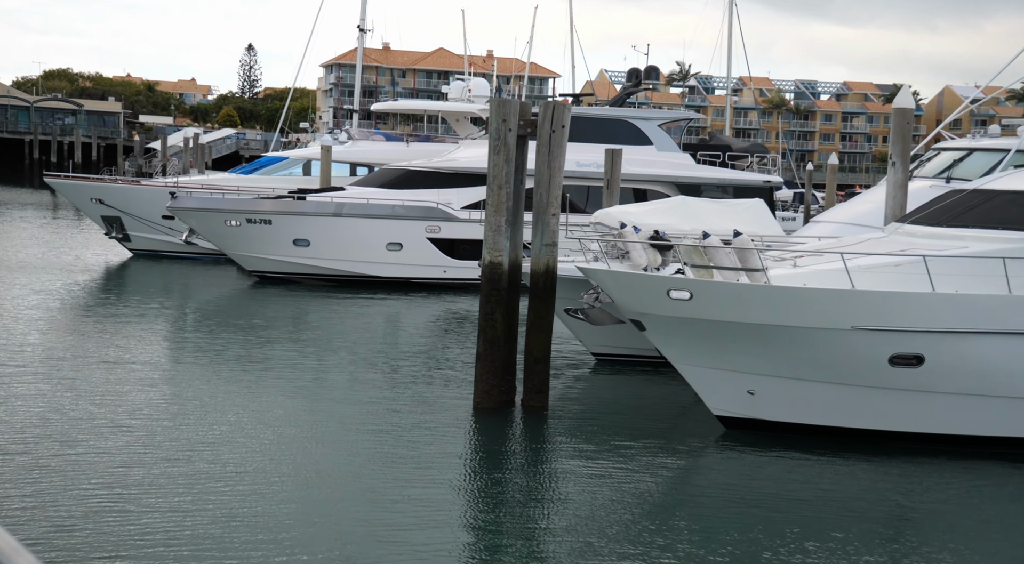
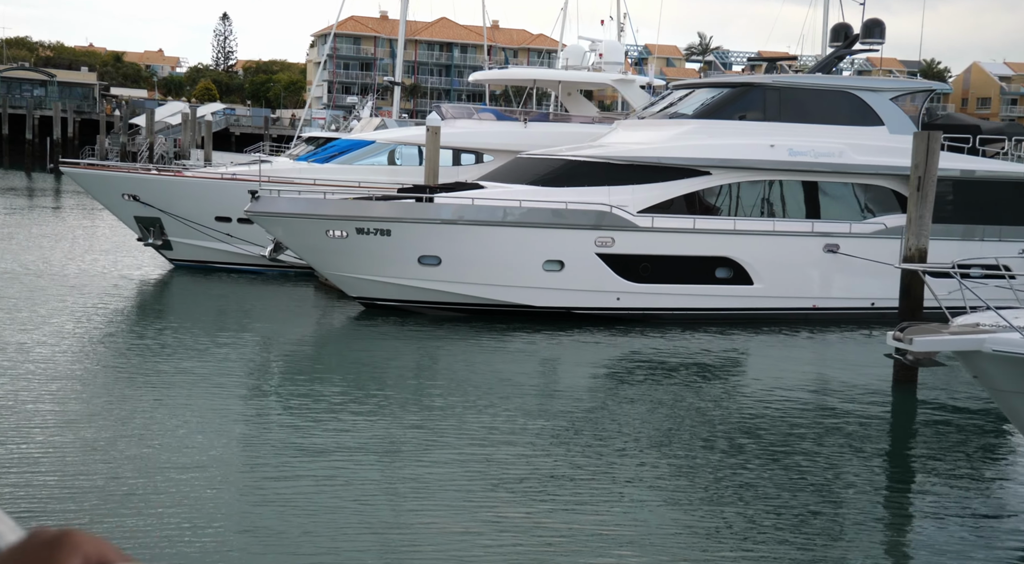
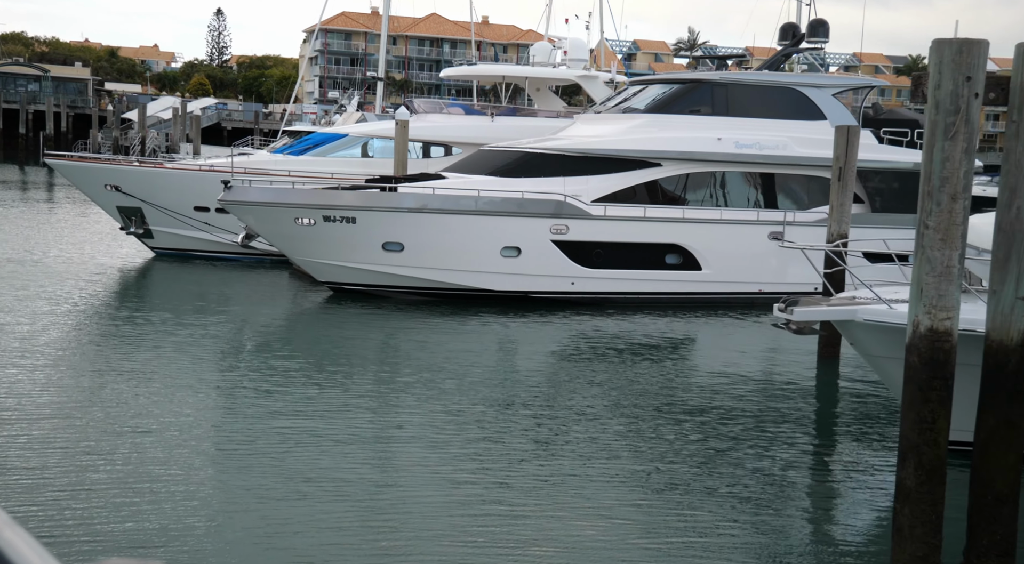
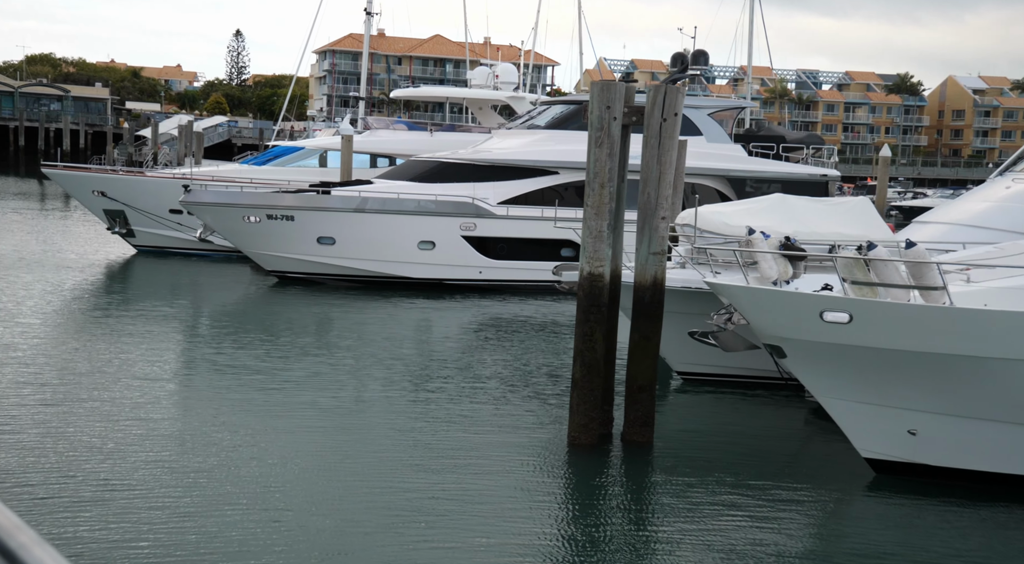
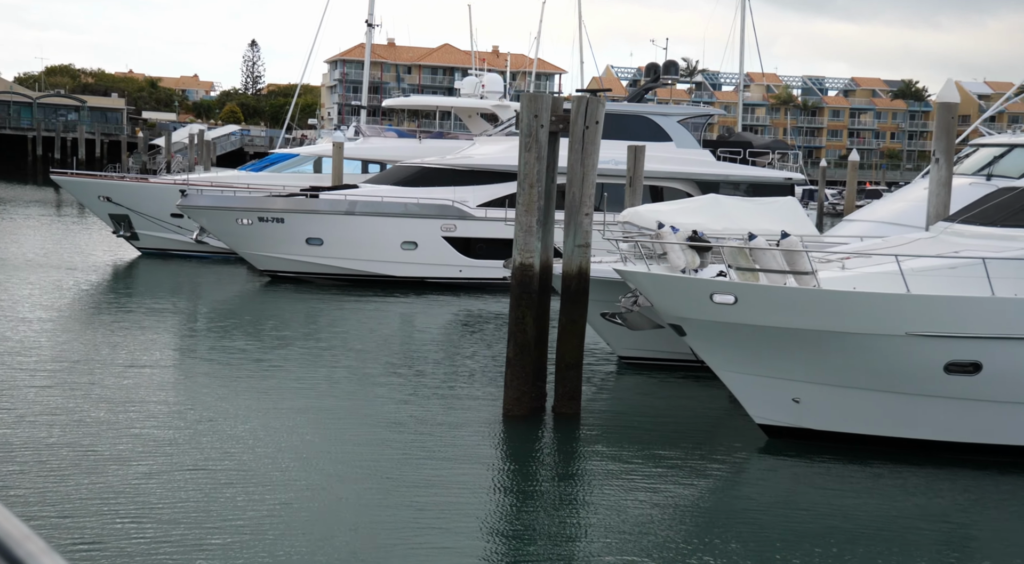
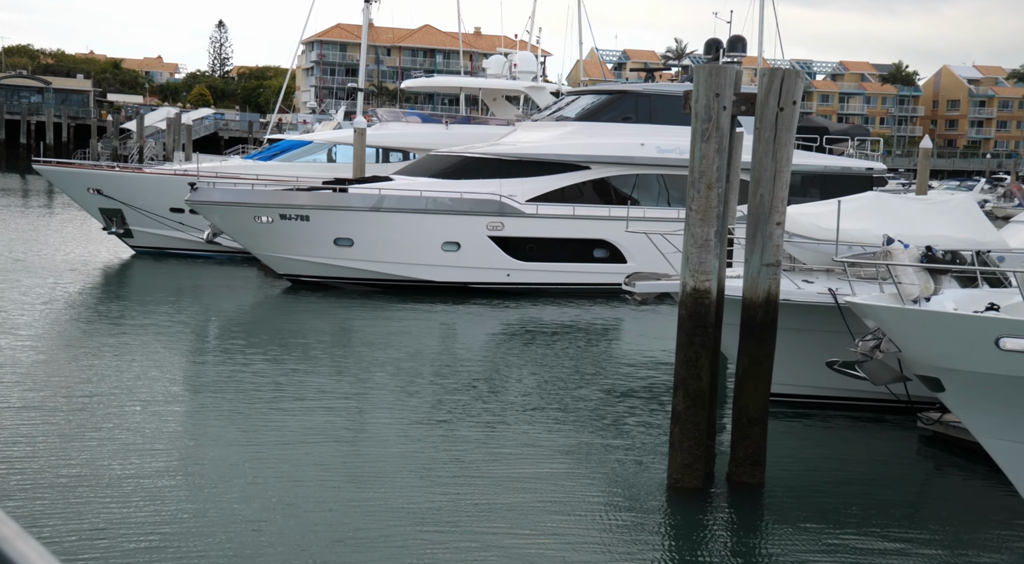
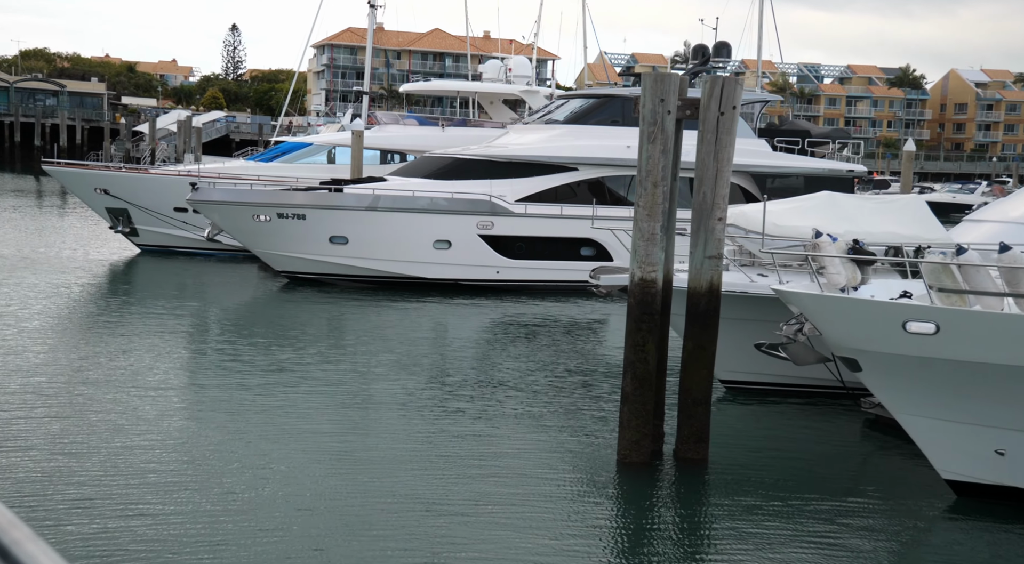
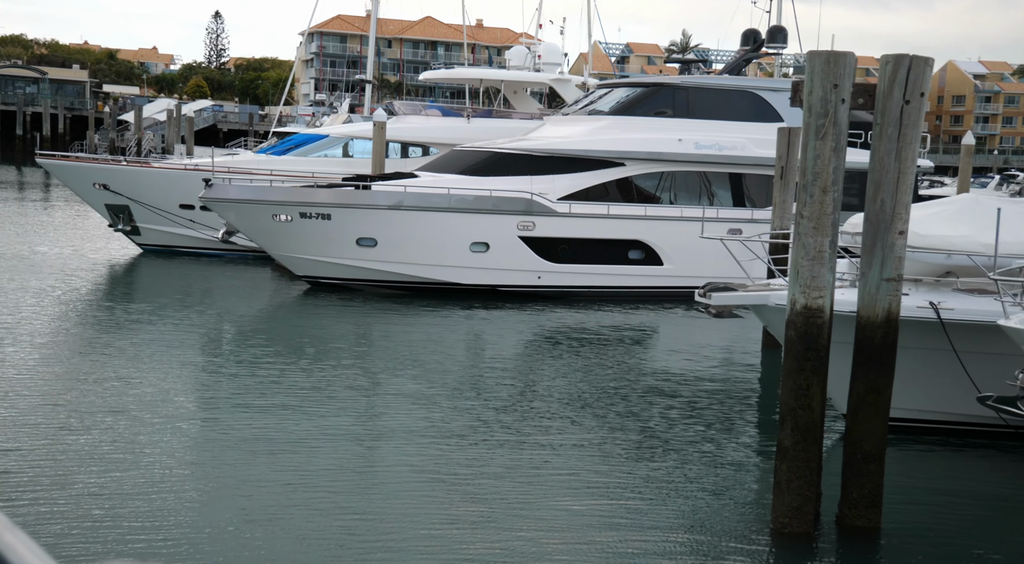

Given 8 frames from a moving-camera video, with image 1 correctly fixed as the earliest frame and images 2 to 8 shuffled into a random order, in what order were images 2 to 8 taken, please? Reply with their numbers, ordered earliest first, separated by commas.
5, 4, 7, 6, 8, 3, 2
